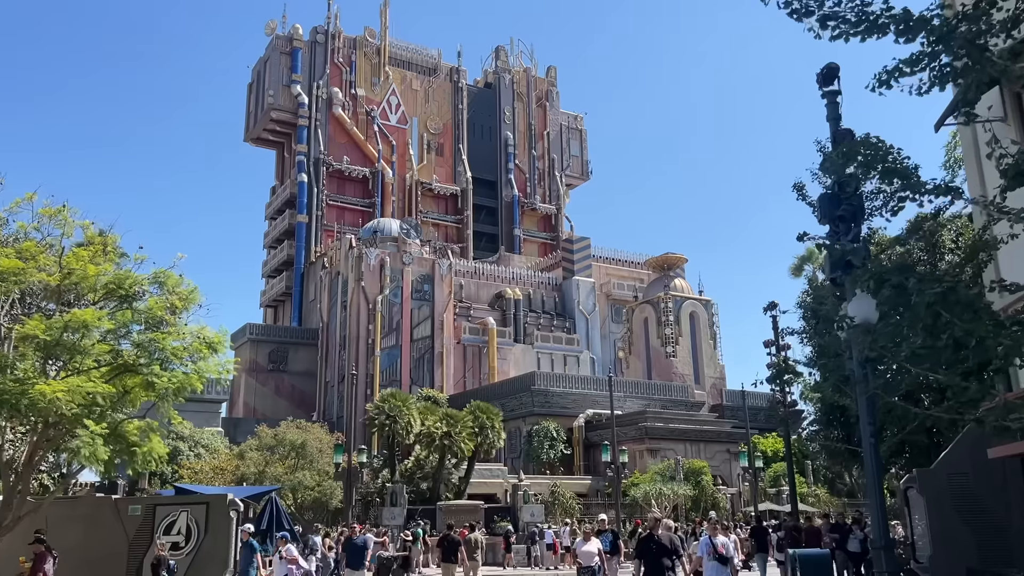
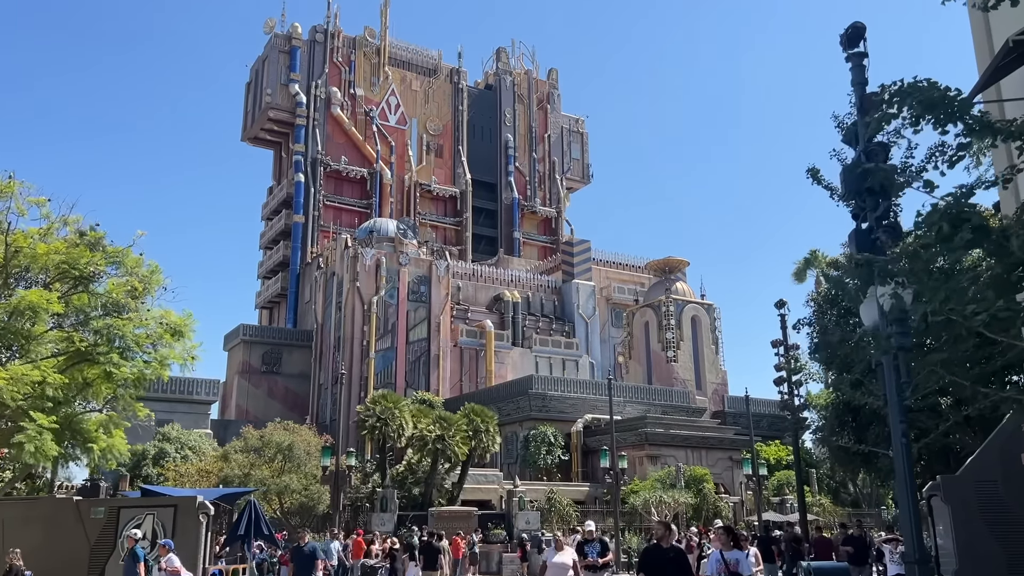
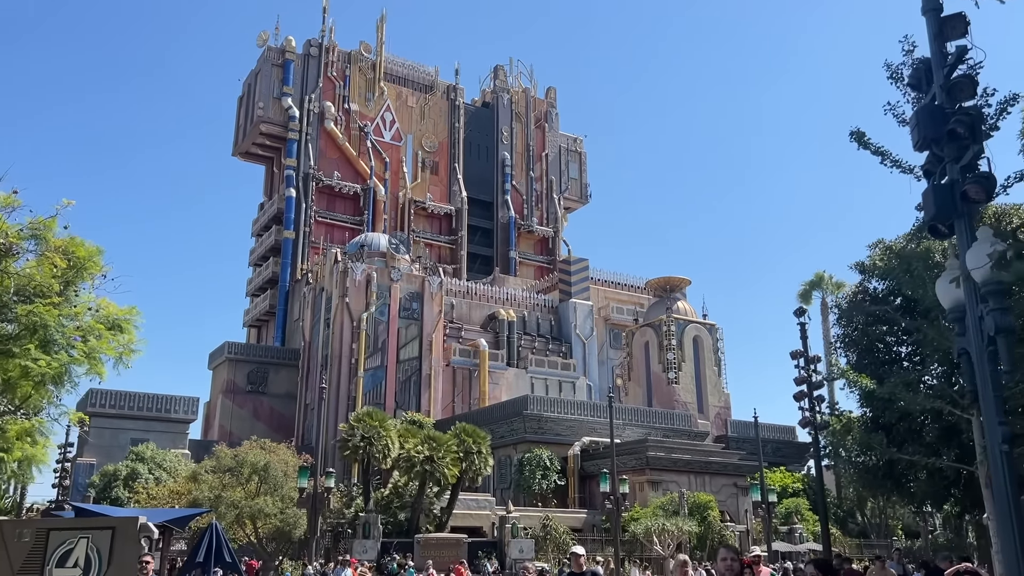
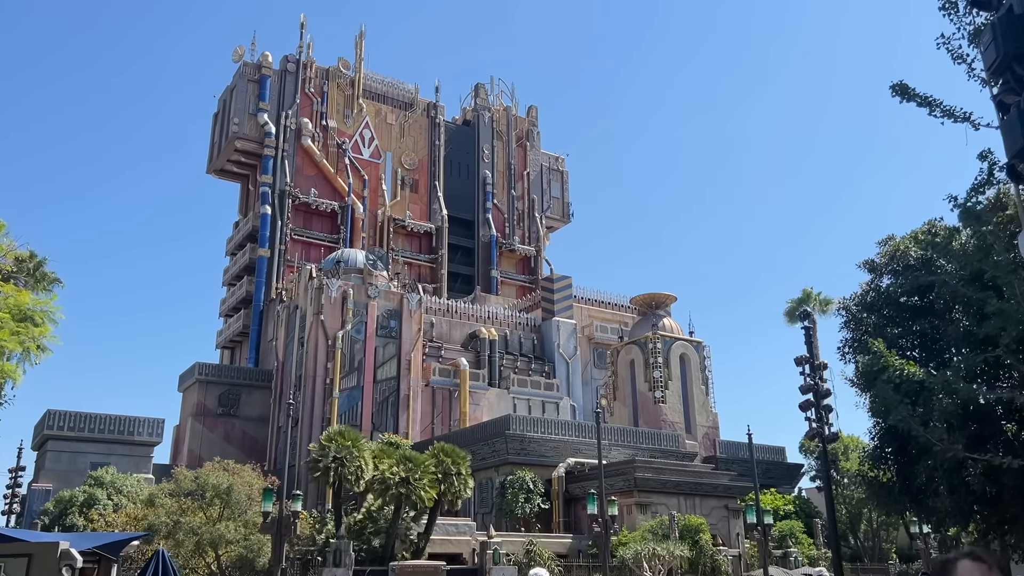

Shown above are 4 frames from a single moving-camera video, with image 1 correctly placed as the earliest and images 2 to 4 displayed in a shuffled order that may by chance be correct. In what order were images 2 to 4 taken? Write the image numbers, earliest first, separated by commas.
2, 3, 4
